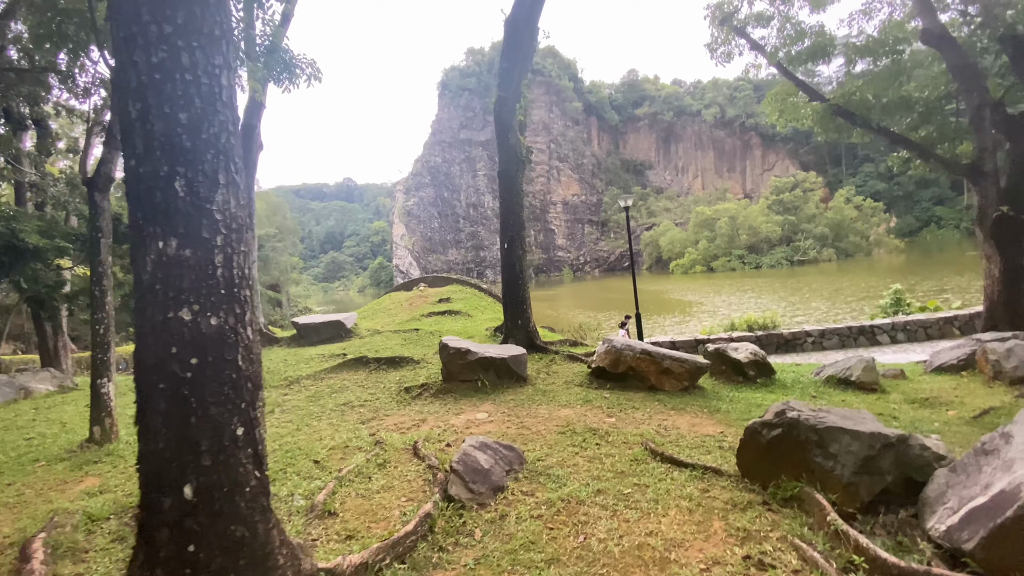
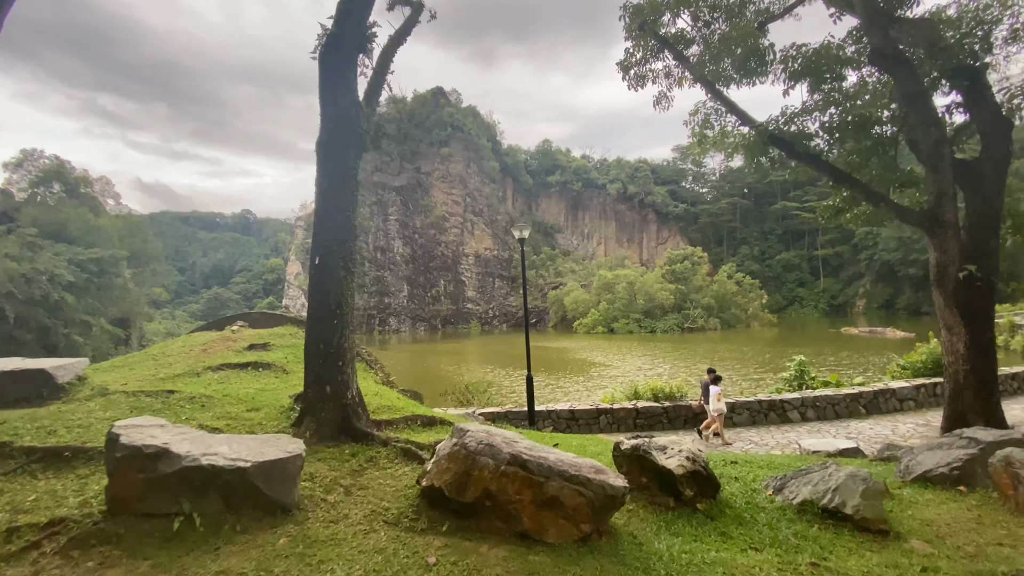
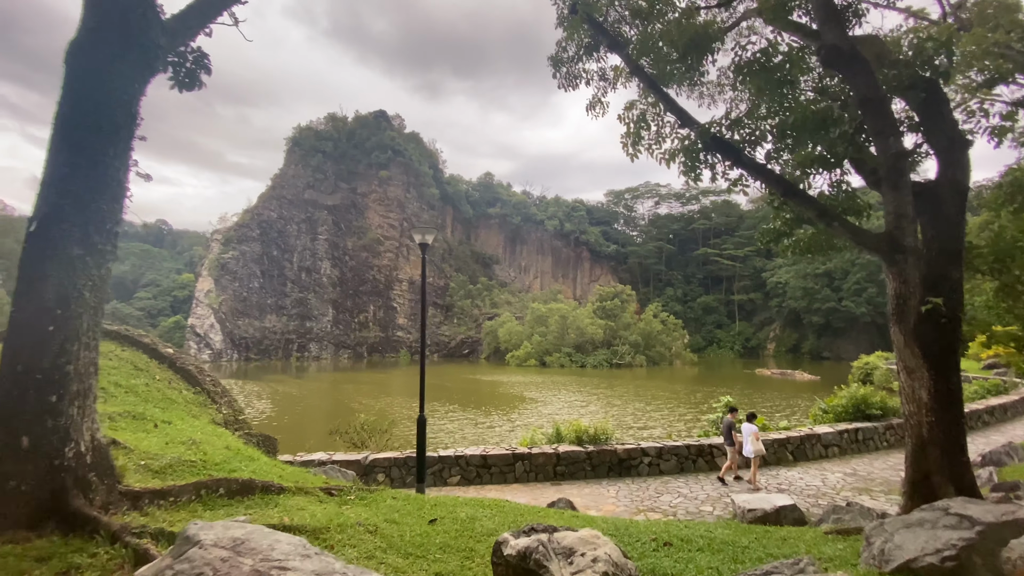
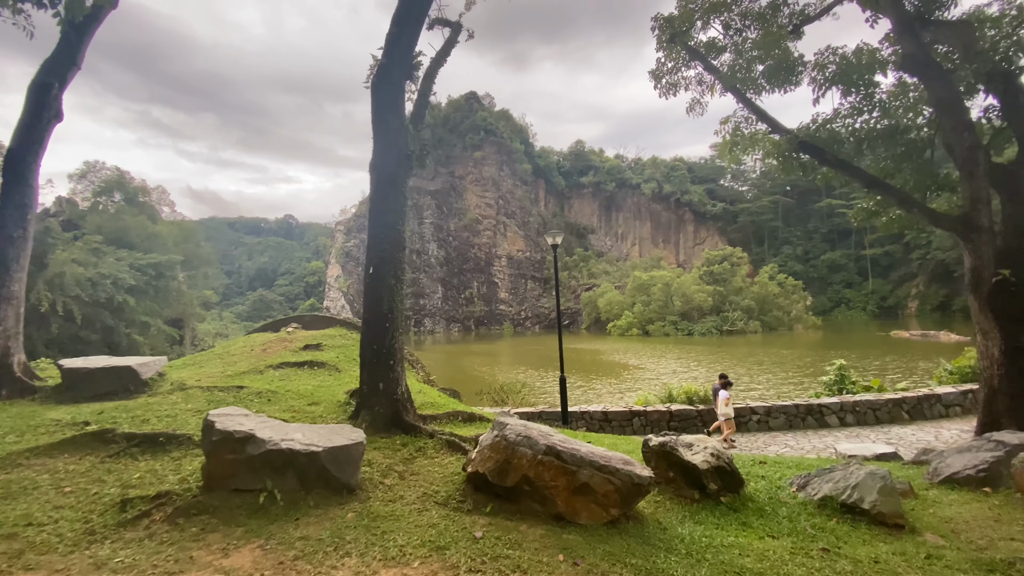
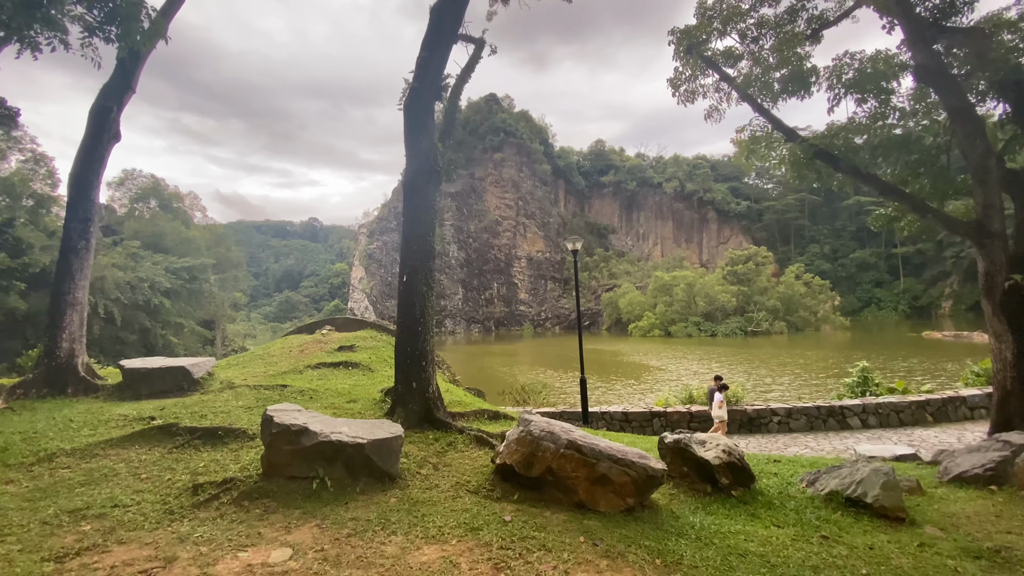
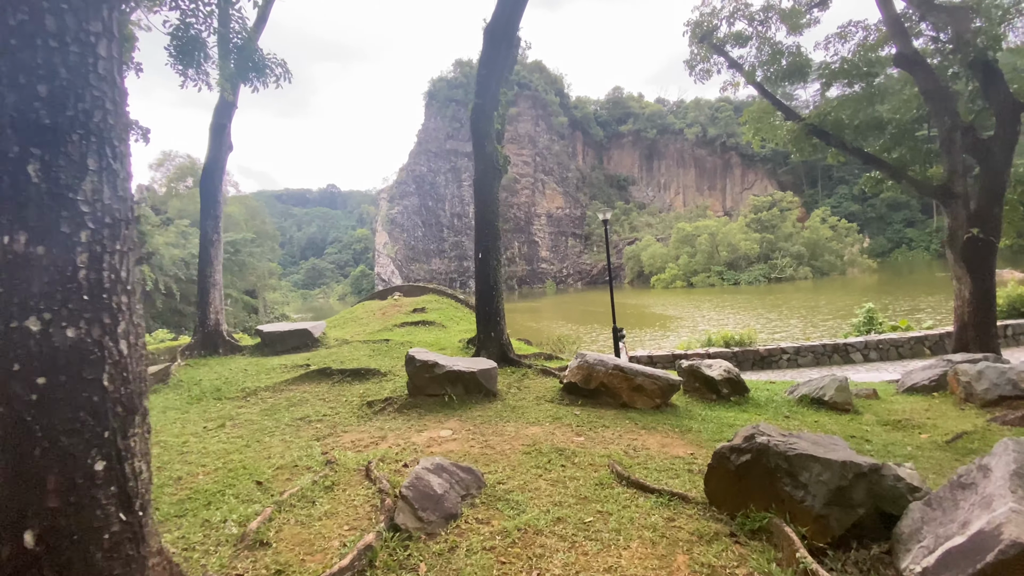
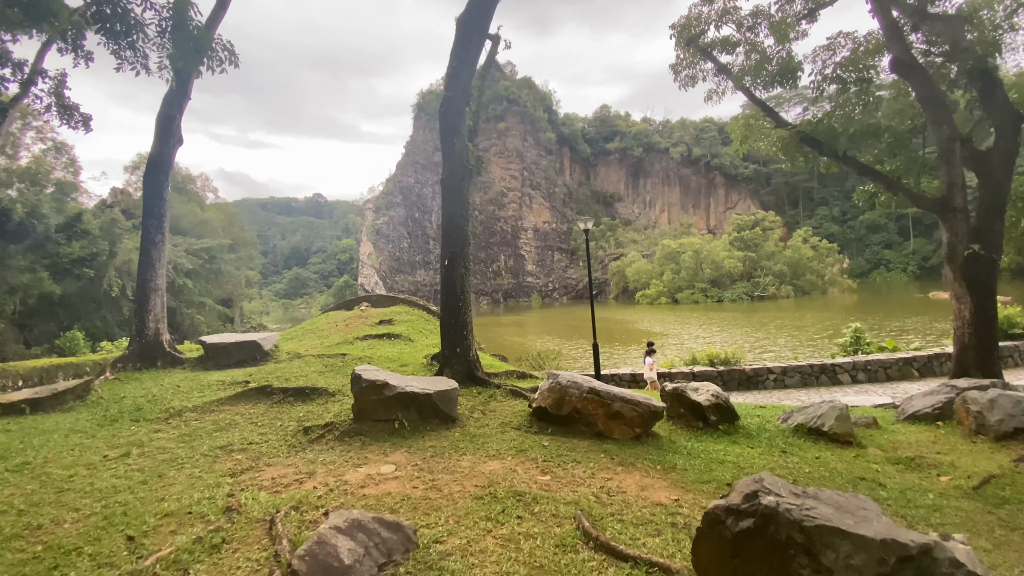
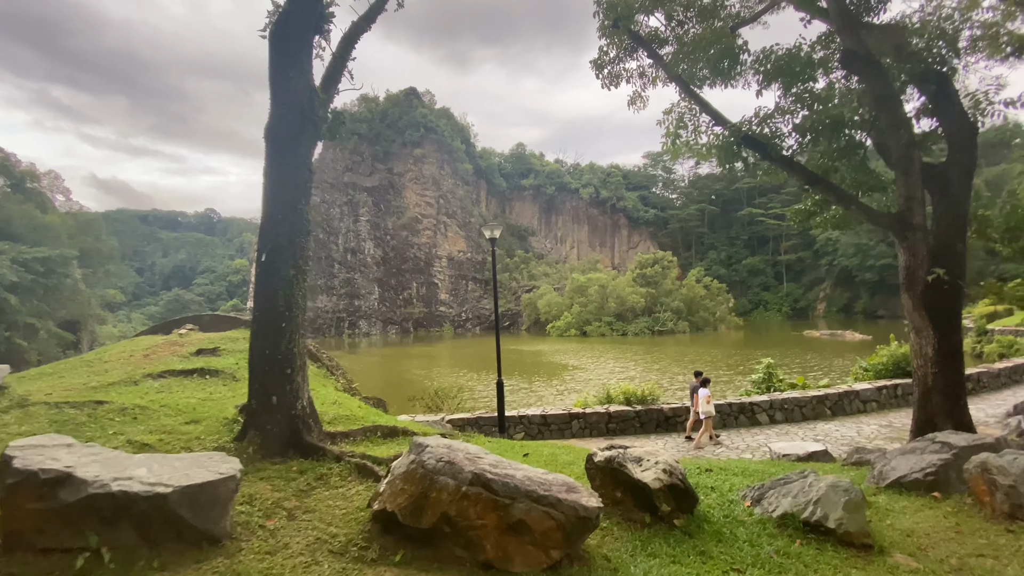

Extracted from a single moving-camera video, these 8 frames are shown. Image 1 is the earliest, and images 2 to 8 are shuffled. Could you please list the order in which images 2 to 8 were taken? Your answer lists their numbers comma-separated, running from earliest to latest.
6, 7, 5, 4, 2, 8, 3
